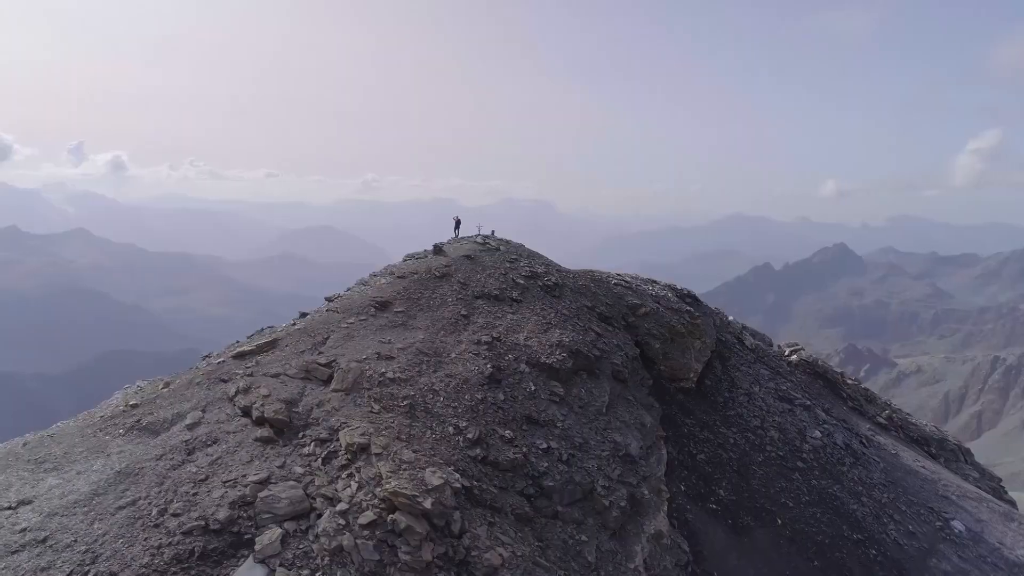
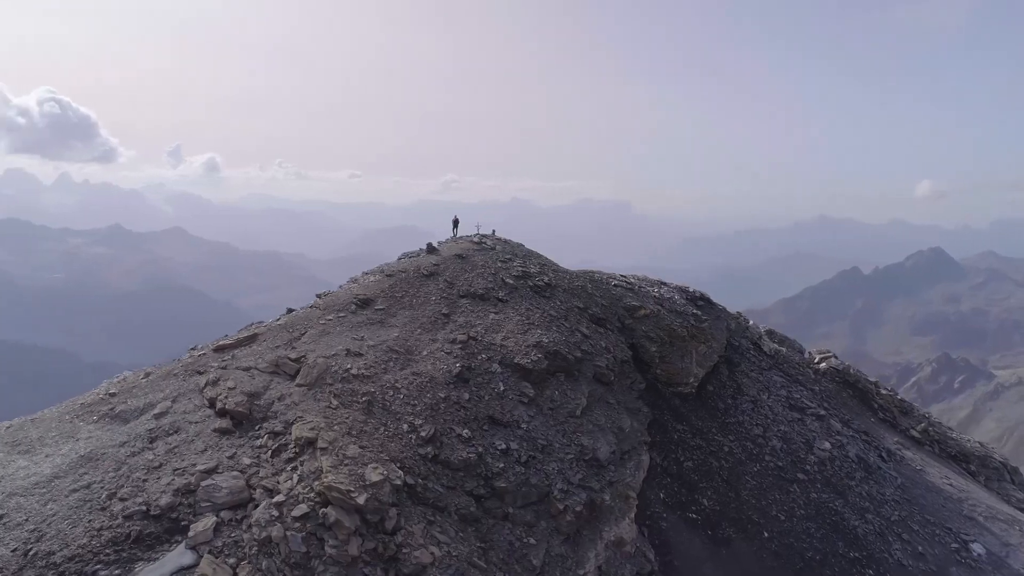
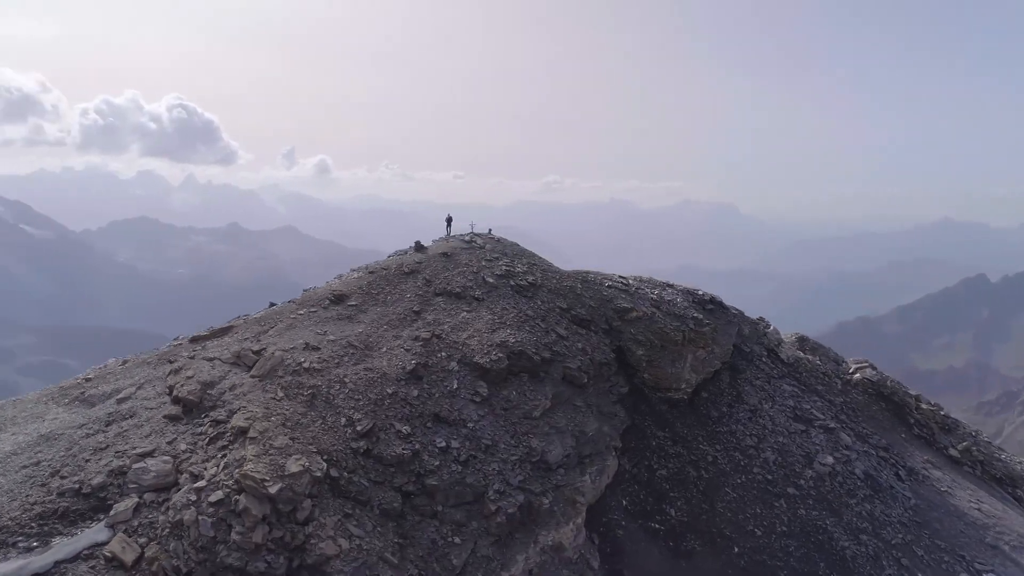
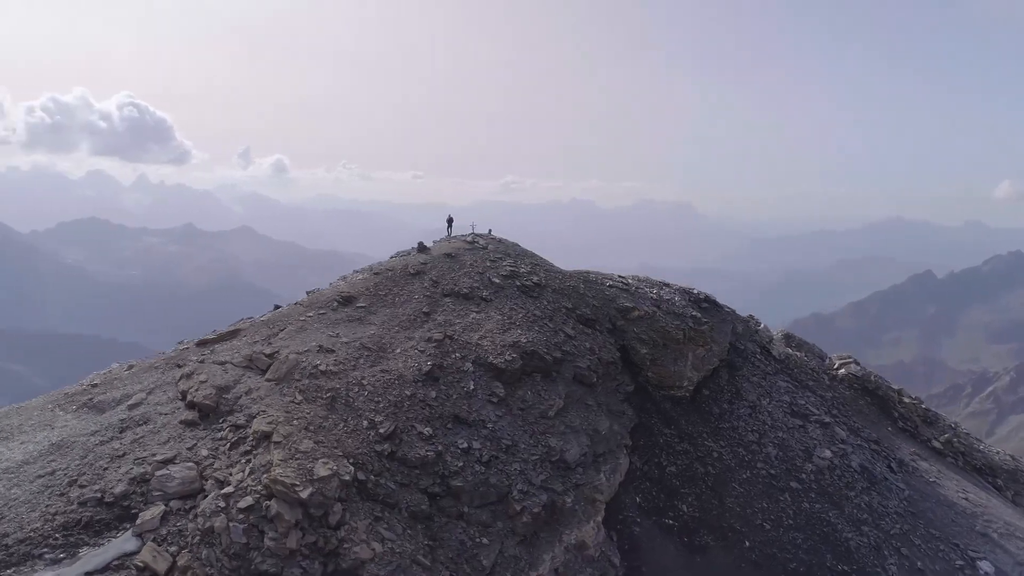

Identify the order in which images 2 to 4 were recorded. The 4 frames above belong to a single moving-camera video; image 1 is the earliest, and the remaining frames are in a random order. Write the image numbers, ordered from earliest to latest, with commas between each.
2, 4, 3
